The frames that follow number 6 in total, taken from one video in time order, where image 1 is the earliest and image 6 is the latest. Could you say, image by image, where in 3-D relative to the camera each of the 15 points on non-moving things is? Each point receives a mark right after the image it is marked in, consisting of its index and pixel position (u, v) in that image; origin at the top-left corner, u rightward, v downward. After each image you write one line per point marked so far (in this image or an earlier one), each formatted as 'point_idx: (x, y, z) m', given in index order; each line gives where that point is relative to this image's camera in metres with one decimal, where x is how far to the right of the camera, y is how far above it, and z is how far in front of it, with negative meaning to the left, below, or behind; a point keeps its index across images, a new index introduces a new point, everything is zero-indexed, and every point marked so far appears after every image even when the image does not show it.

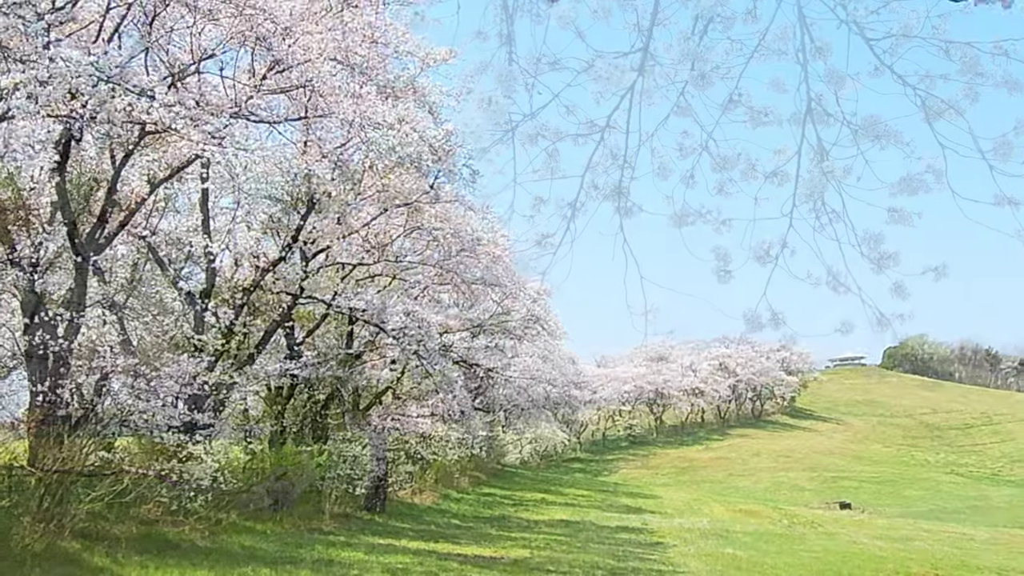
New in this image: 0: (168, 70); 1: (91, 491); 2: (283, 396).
0: (-6.1, +3.8, +14.8) m
1: (-6.7, -3.2, +13.3) m
2: (-5.3, -2.7, +19.5) m
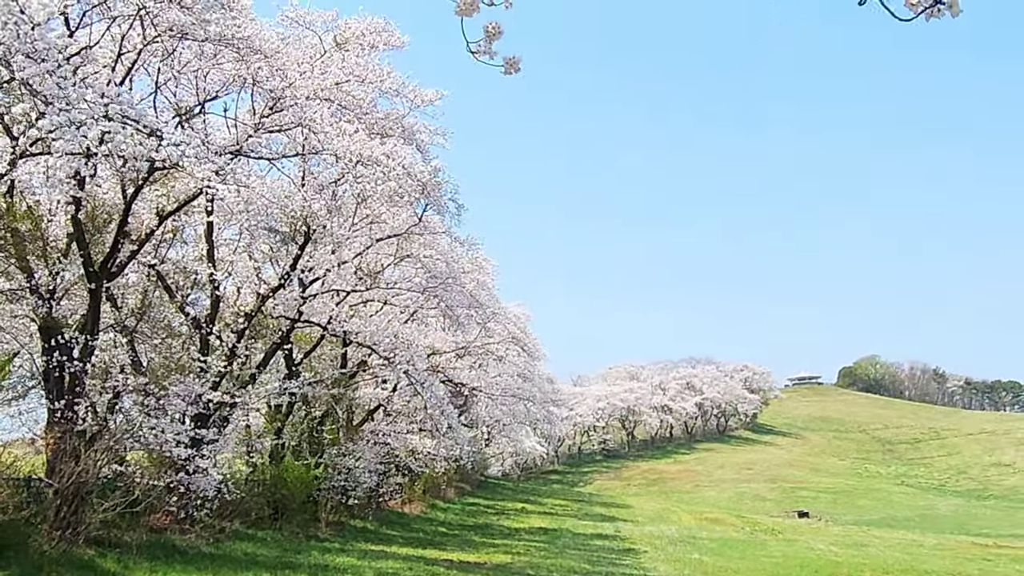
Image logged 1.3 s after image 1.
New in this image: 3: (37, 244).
0: (-6.4, +3.3, +16.0) m
1: (-7.0, -3.6, +14.4) m
2: (-5.6, -3.2, +20.7) m
3: (-8.9, +0.8, +15.8) m
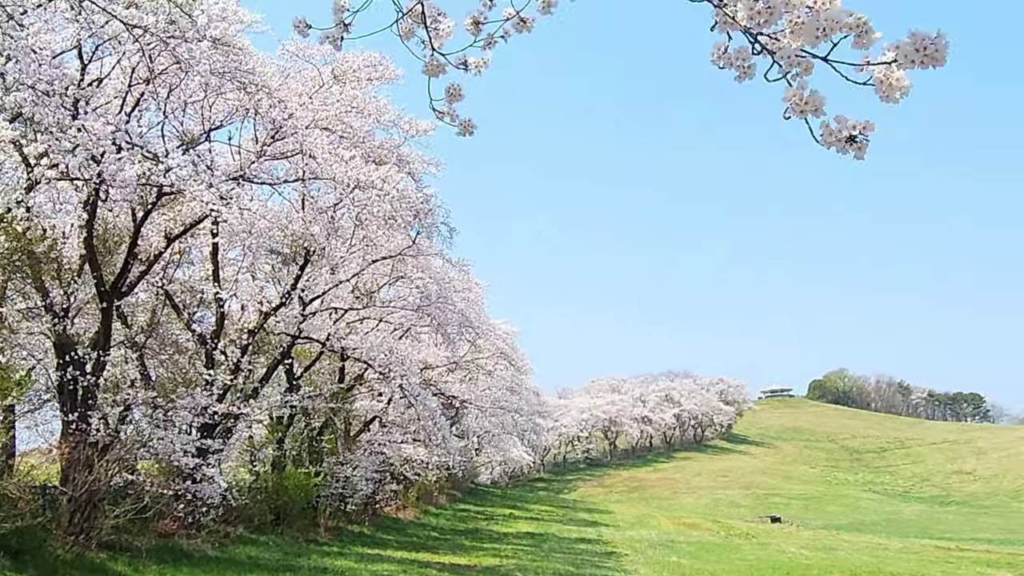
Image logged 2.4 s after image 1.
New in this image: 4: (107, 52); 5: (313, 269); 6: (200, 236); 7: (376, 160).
0: (-6.6, +3.0, +16.9) m
1: (-7.2, -4.0, +15.4) m
2: (-5.8, -3.5, +21.6) m
3: (-9.1, +0.5, +16.7) m
4: (-7.8, +4.5, +16.2) m
5: (-4.5, +0.3, +19.1) m
6: (-6.8, +1.1, +18.5) m
7: (-3.2, +3.0, +19.8) m
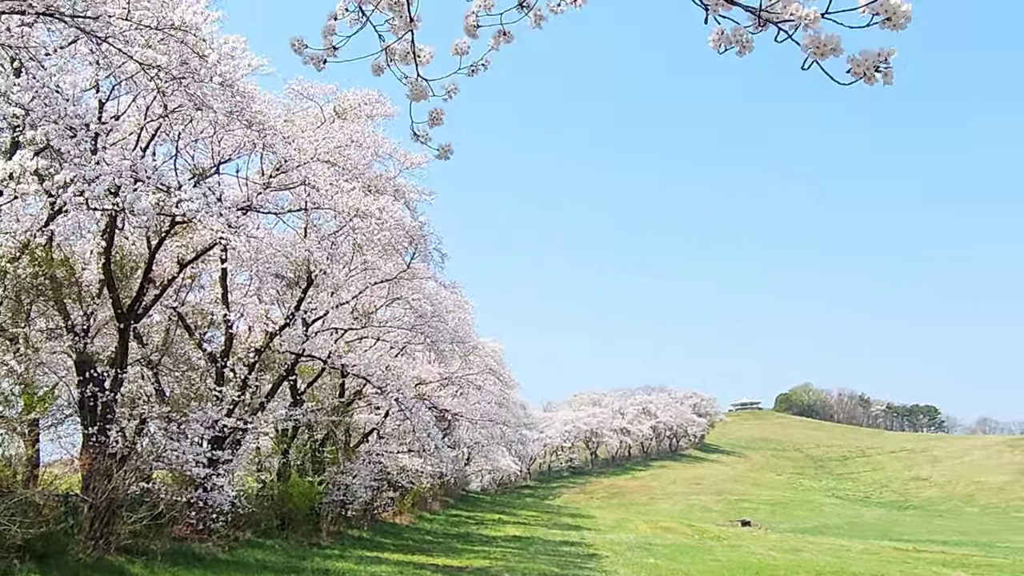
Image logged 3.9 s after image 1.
0: (-6.9, +2.5, +18.1) m
1: (-7.5, -4.4, +16.6) m
2: (-6.1, -4.0, +22.8) m
3: (-9.4, 0.0, +18.0) m
4: (-8.0, +4.1, +17.5) m
5: (-4.7, -0.2, +20.4) m
6: (-7.1, +0.6, +19.7) m
7: (-3.4, +2.5, +21.1) m
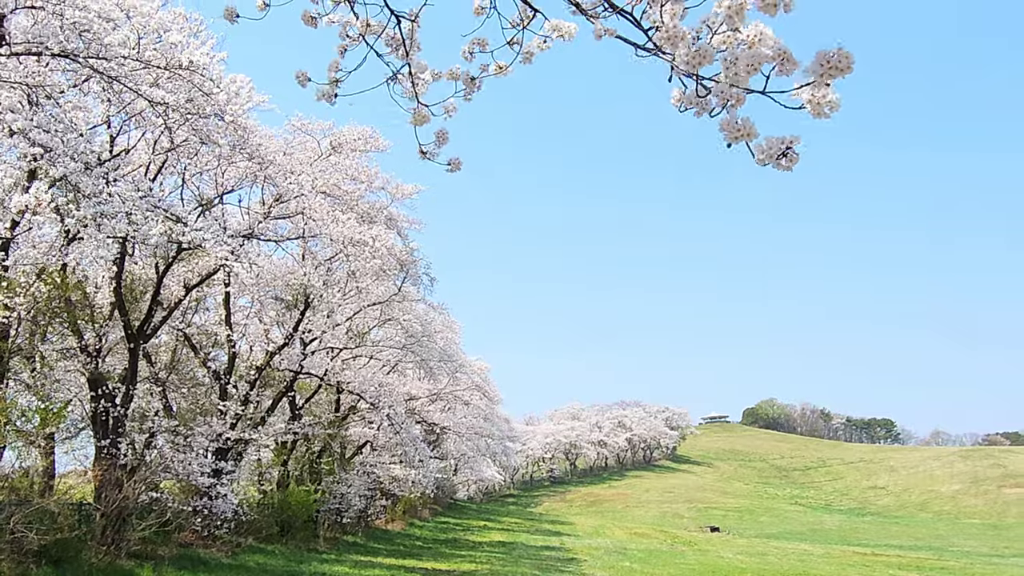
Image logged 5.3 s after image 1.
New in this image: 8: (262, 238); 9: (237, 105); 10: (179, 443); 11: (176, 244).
0: (-7.2, +2.0, +19.4) m
1: (-7.8, -4.9, +17.8) m
2: (-6.4, -4.5, +24.0) m
3: (-9.7, -0.5, +19.2) m
4: (-8.4, +3.6, +18.7) m
5: (-5.1, -0.6, +21.6) m
6: (-7.4, +0.2, +21.0) m
7: (-3.8, +2.0, +22.3) m
8: (-5.7, +1.2, +19.4) m
9: (-6.1, +4.0, +18.7) m
10: (-7.5, -3.5, +19.1) m
11: (-7.4, +1.0, +18.6) m
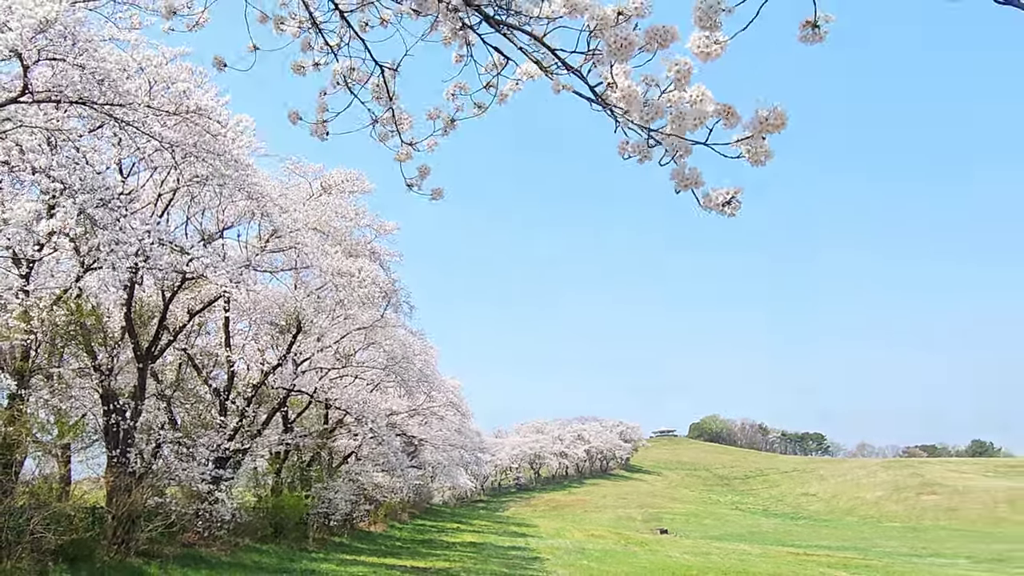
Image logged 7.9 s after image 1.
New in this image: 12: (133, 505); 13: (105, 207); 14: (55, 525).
0: (-7.9, +1.4, +21.5) m
1: (-8.5, -5.5, +19.9) m
2: (-7.2, -5.1, +26.2) m
3: (-10.4, -1.1, +21.3) m
4: (-9.1, +3.0, +20.8) m
5: (-5.8, -1.3, +23.7) m
6: (-8.2, -0.5, +23.1) m
7: (-4.5, +1.4, +24.4) m
8: (-6.4, +0.5, +21.5) m
9: (-6.8, +3.4, +20.8) m
10: (-8.2, -4.1, +21.2) m
11: (-8.1, +0.4, +20.7) m
12: (-8.5, -5.0, +19.0) m
13: (-9.2, +1.7, +19.2) m
14: (-8.9, -4.7, +16.7) m
